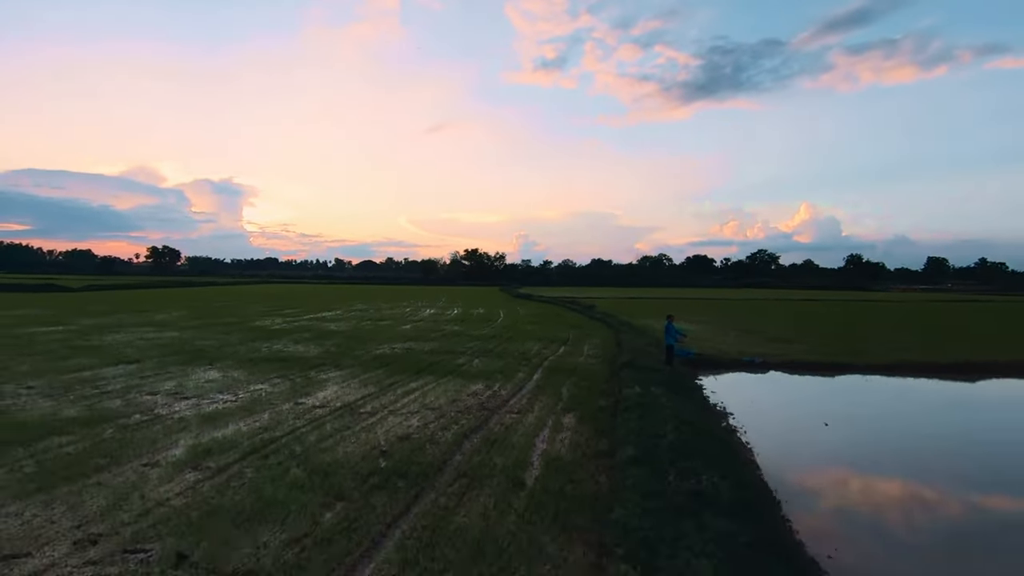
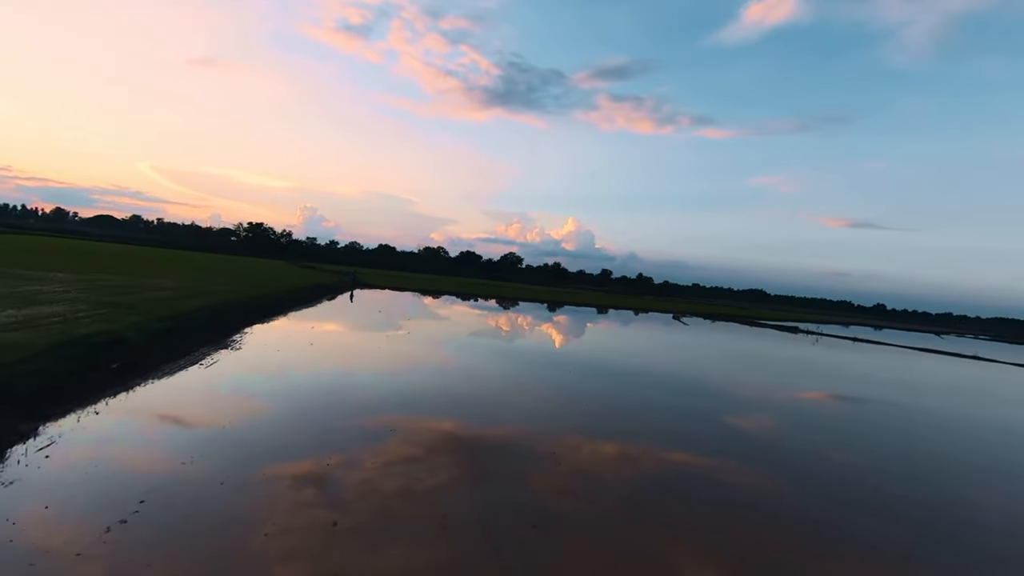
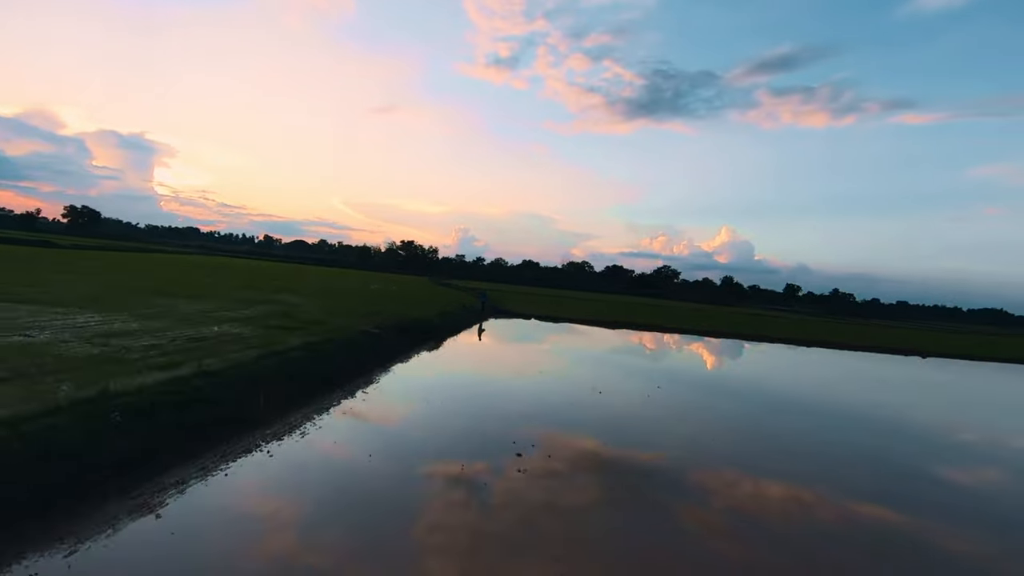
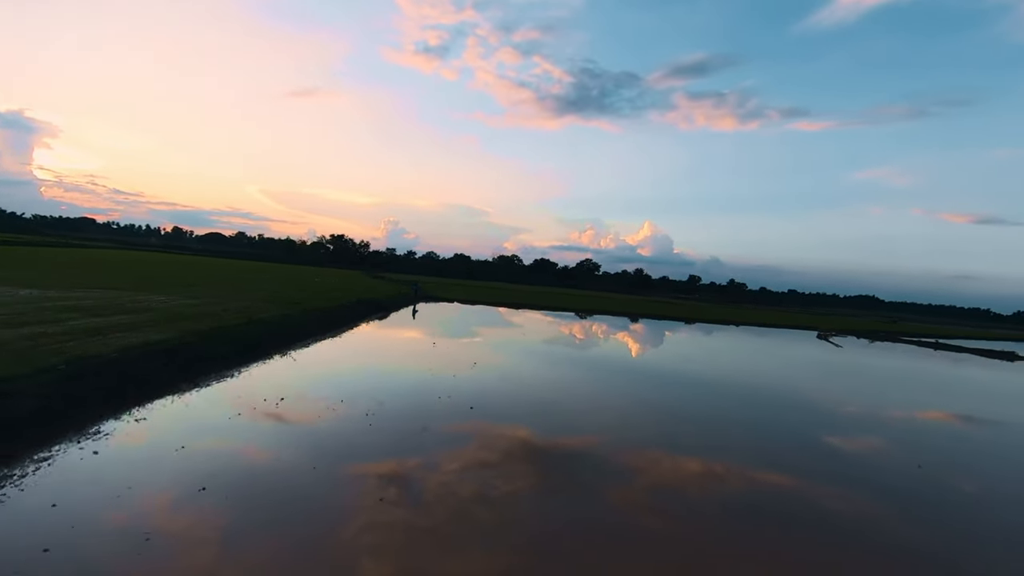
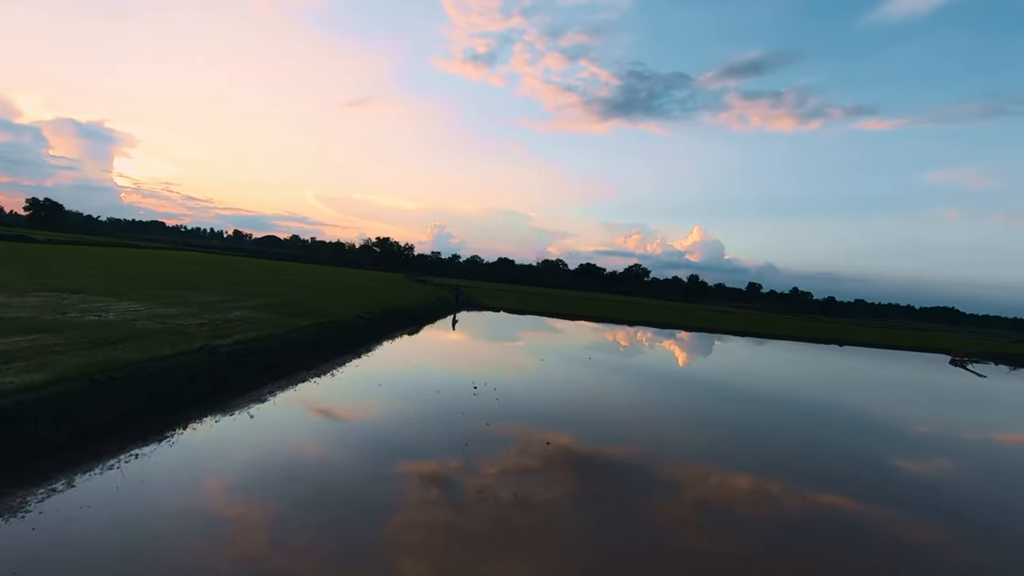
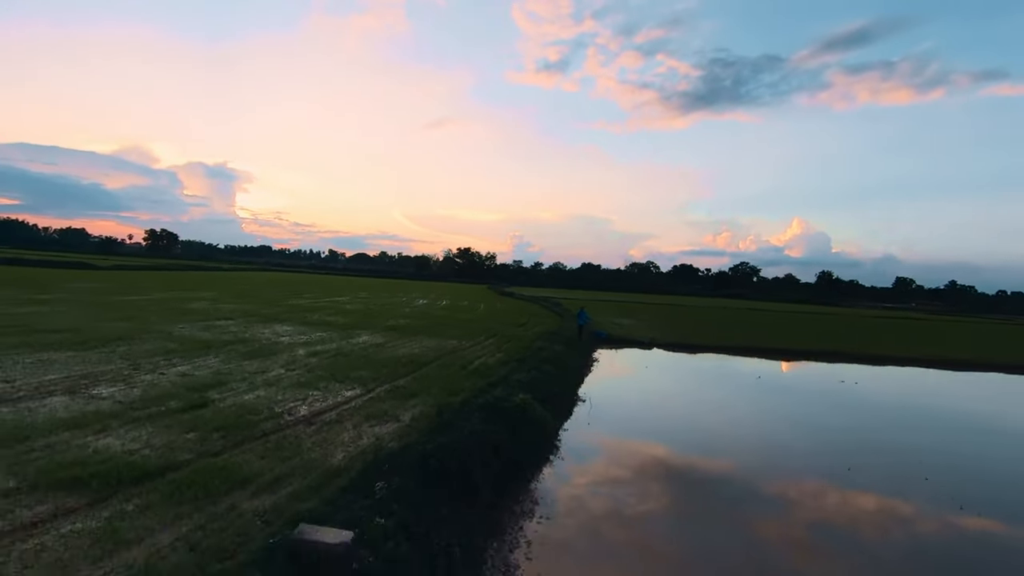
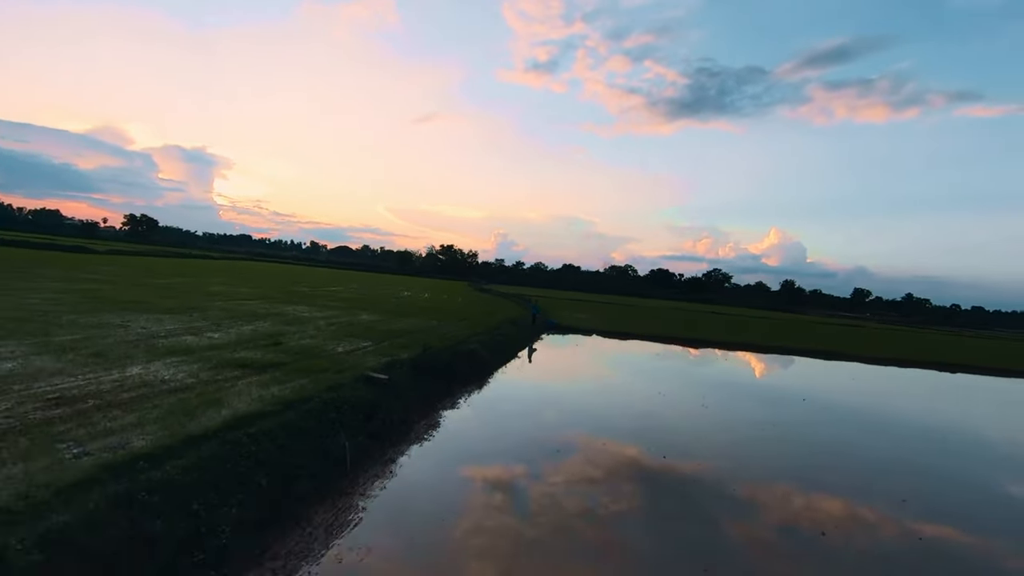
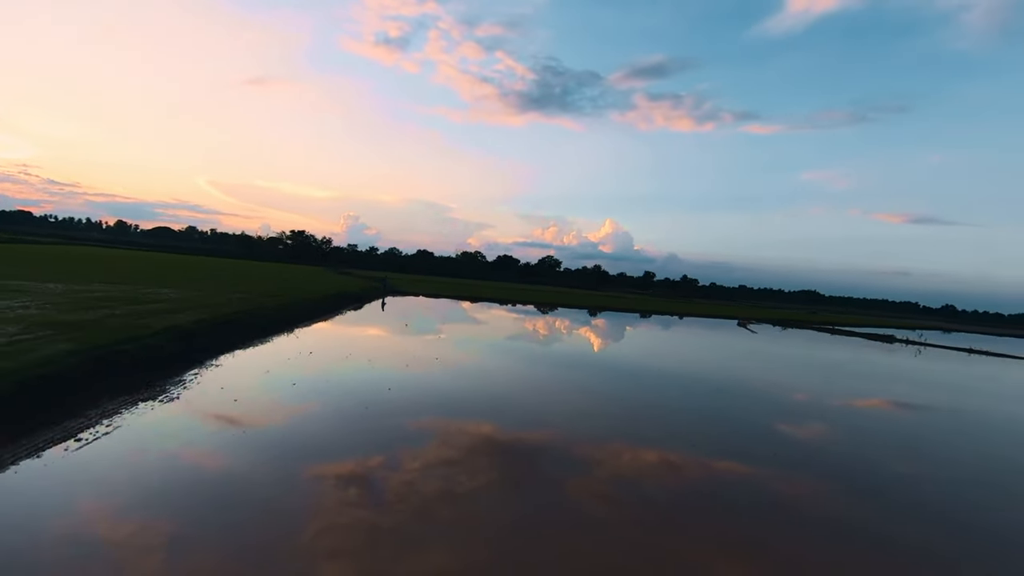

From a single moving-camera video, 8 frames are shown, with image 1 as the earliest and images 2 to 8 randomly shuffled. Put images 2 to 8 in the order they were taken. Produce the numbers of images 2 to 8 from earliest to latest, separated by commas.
6, 7, 3, 5, 4, 8, 2
